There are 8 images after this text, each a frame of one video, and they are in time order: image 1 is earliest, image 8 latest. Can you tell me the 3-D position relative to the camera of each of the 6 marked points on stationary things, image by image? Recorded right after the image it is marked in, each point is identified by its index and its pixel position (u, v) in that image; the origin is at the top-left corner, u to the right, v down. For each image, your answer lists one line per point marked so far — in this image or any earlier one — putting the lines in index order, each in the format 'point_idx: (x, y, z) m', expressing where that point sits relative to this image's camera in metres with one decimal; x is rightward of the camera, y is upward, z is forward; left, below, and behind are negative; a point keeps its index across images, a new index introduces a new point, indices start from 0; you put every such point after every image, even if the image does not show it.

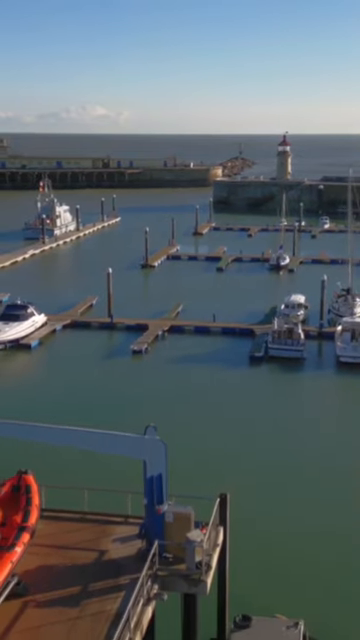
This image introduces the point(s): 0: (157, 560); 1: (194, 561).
0: (-0.3, -3.0, +10.5) m
1: (+0.2, -2.9, +10.3) m
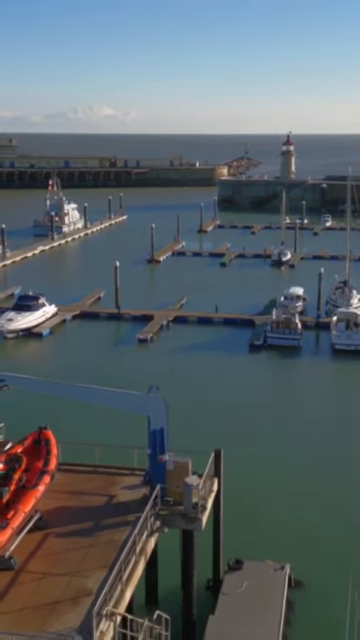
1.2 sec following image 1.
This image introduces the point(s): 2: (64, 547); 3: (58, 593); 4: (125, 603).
0: (-0.3, -2.6, +12.1) m
1: (+0.2, -2.6, +12.0) m
2: (-1.5, -2.9, +11.0) m
3: (-1.4, -3.2, +9.8) m
4: (-0.7, -3.3, +10.0) m
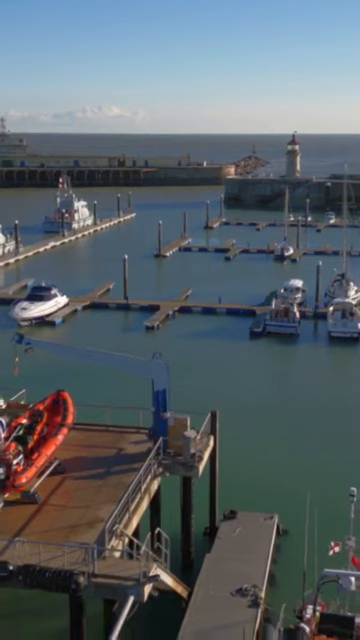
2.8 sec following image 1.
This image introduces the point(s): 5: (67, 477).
0: (-0.3, -2.2, +13.9) m
1: (+0.2, -2.2, +13.8) m
2: (-1.5, -2.5, +12.8) m
3: (-1.5, -2.7, +11.7) m
4: (-0.7, -2.9, +11.9) m
5: (-1.8, -2.4, +13.1) m
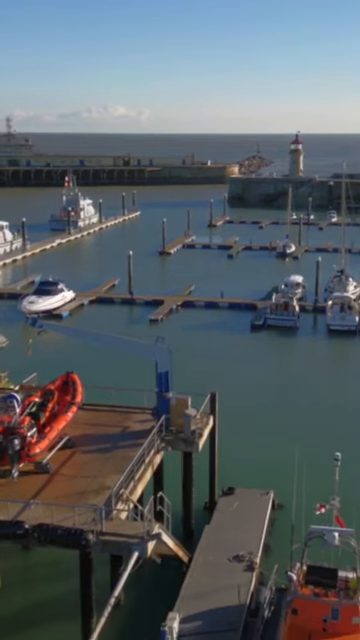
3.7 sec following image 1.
0: (-0.3, -1.9, +15.0) m
1: (+0.2, -1.9, +14.8) m
2: (-1.5, -2.3, +13.8) m
3: (-1.4, -2.5, +12.7) m
4: (-0.7, -2.7, +12.9) m
5: (-1.8, -2.2, +14.2) m
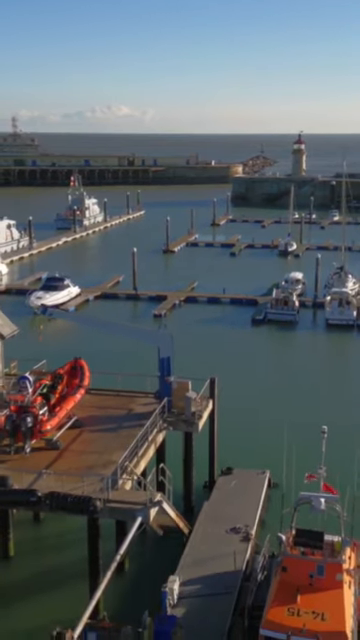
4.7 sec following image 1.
0: (-0.3, -1.7, +16.0) m
1: (+0.2, -1.7, +15.8) m
2: (-1.5, -2.1, +14.9) m
3: (-1.4, -2.3, +13.7) m
4: (-0.7, -2.5, +13.9) m
5: (-1.7, -2.0, +15.2) m
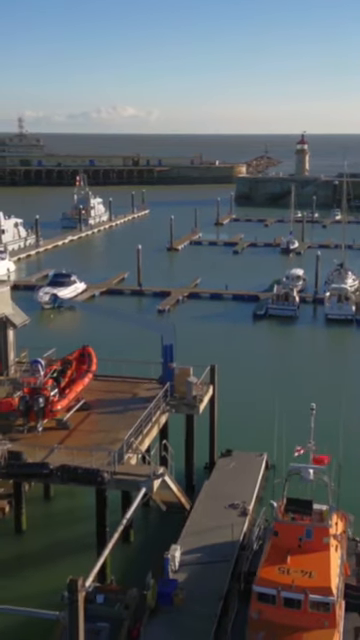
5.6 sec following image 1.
0: (-0.2, -1.5, +17.0) m
1: (+0.2, -1.5, +16.8) m
2: (-1.5, -1.8, +15.9) m
3: (-1.4, -2.1, +14.7) m
4: (-0.6, -2.2, +14.9) m
5: (-1.7, -1.8, +16.2) m
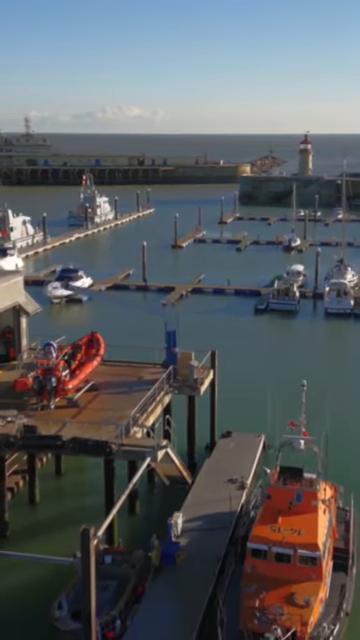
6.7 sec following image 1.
0: (-0.2, -1.2, +18.2) m
1: (+0.3, -1.2, +18.0) m
2: (-1.4, -1.6, +17.1) m
3: (-1.4, -1.8, +15.9) m
4: (-0.6, -2.0, +16.1) m
5: (-1.7, -1.5, +17.4) m
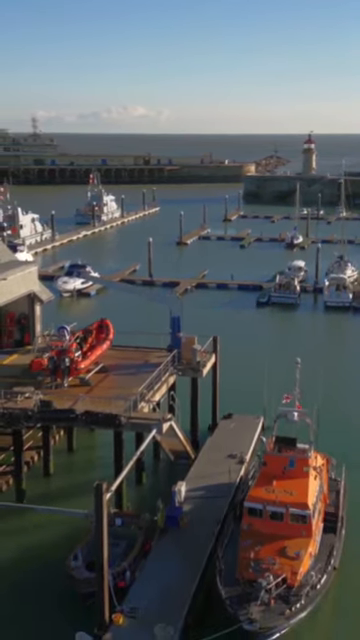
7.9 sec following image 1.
0: (-0.1, -0.9, +19.5) m
1: (+0.4, -0.9, +19.3) m
2: (-1.4, -1.3, +18.4) m
3: (-1.3, -1.5, +17.2) m
4: (-0.5, -1.7, +17.4) m
5: (-1.6, -1.2, +18.7) m
